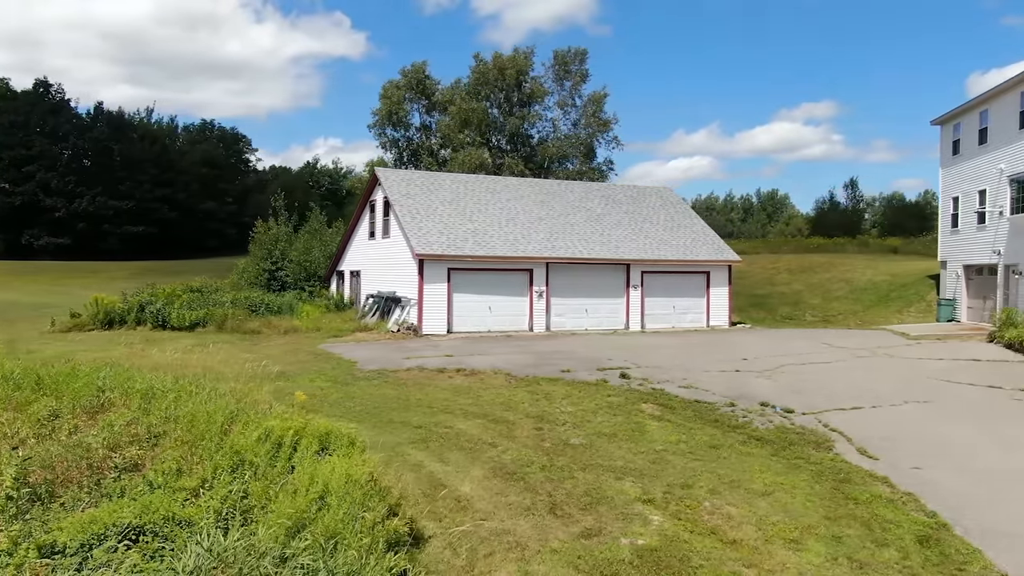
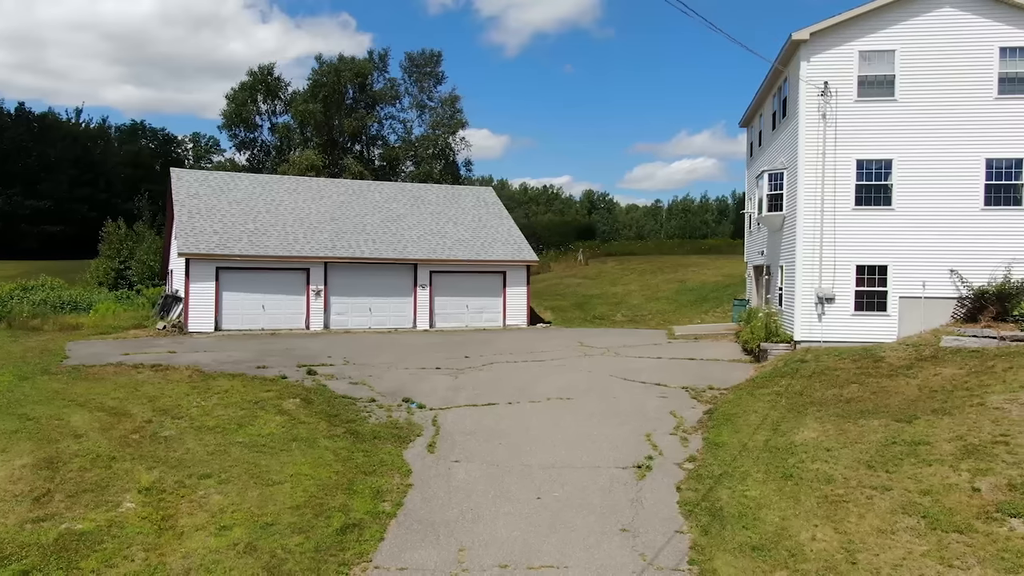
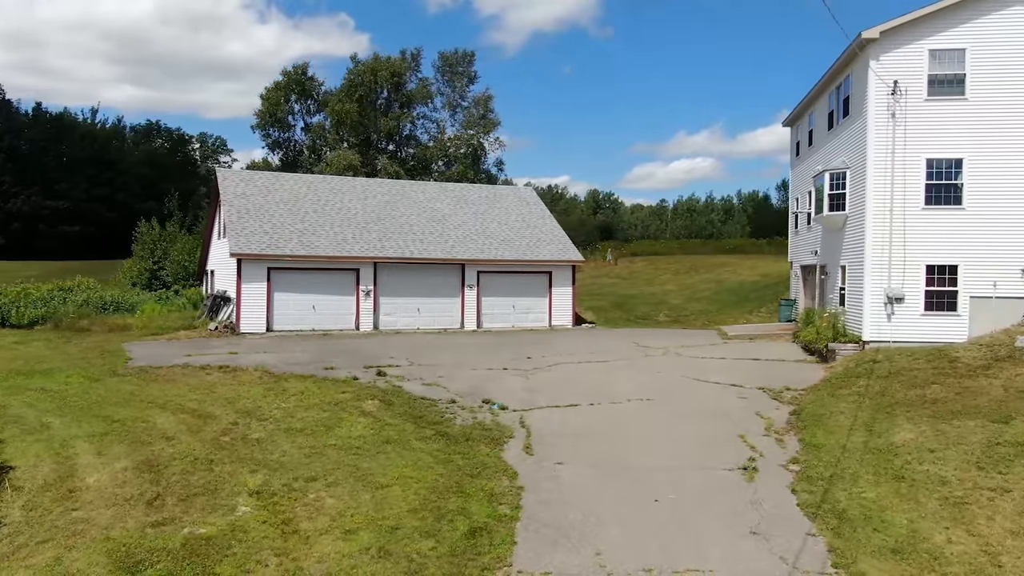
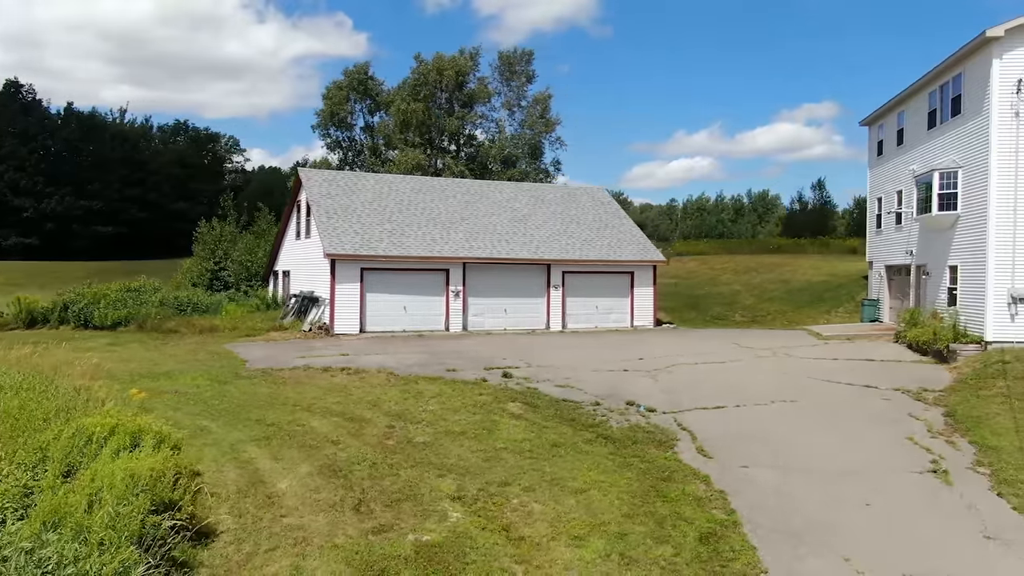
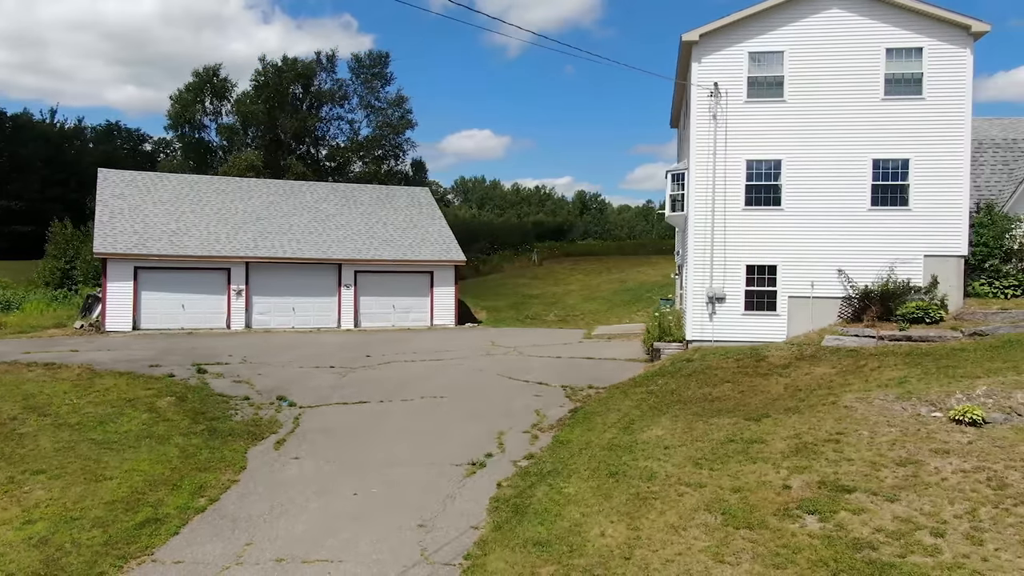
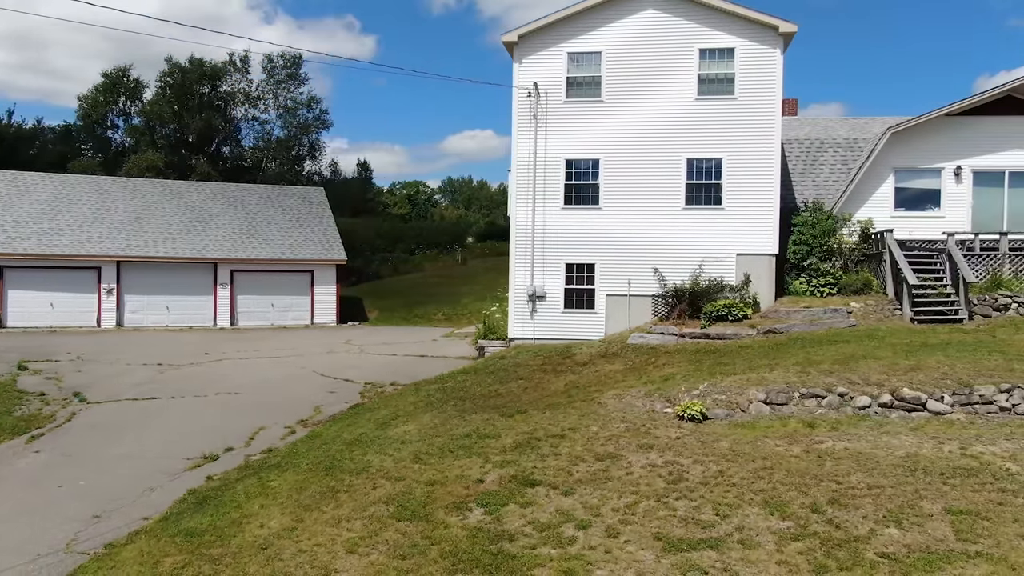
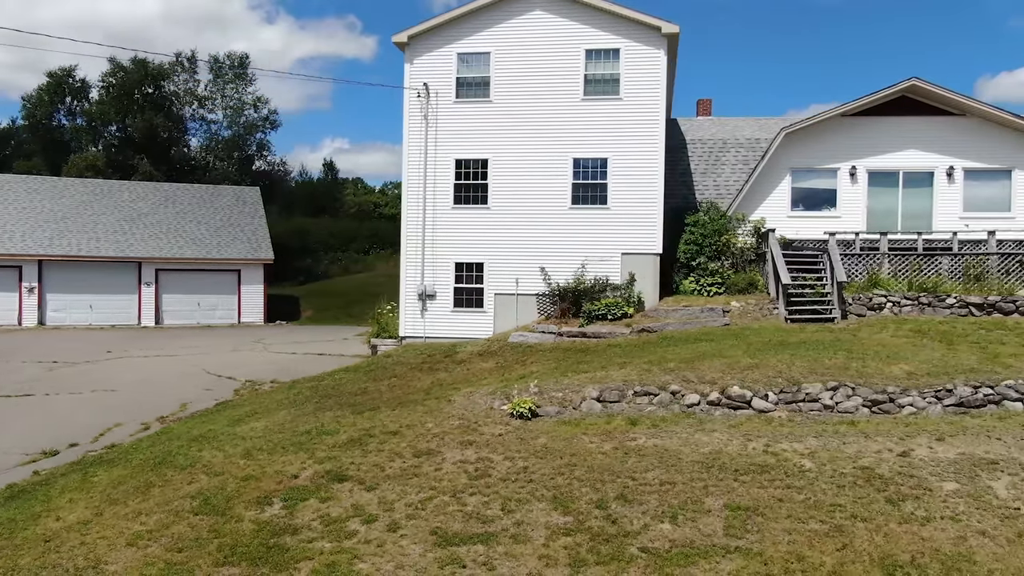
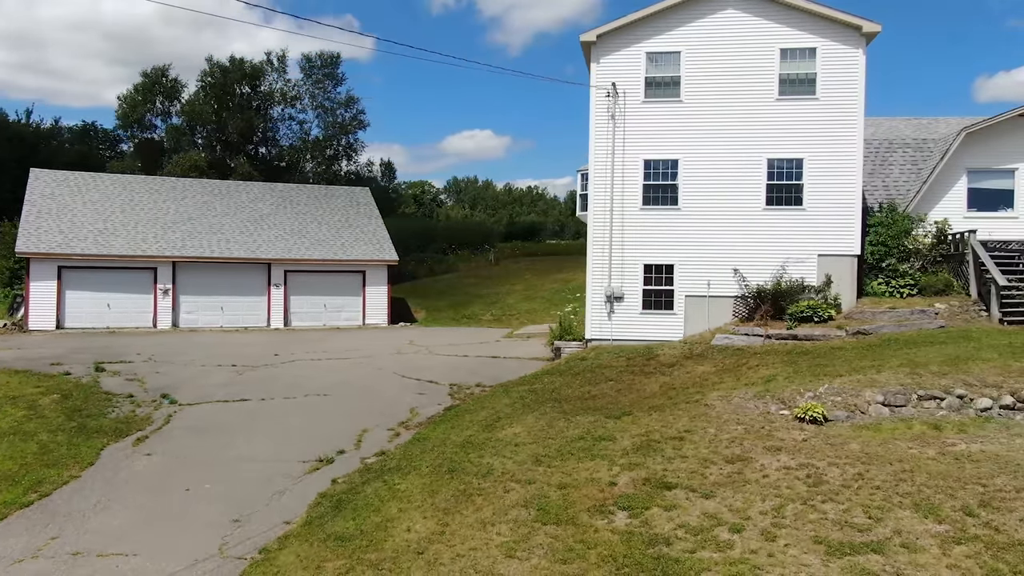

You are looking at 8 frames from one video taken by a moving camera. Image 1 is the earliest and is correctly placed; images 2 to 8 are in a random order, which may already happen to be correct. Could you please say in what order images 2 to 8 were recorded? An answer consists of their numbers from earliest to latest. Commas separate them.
4, 3, 2, 5, 8, 6, 7
